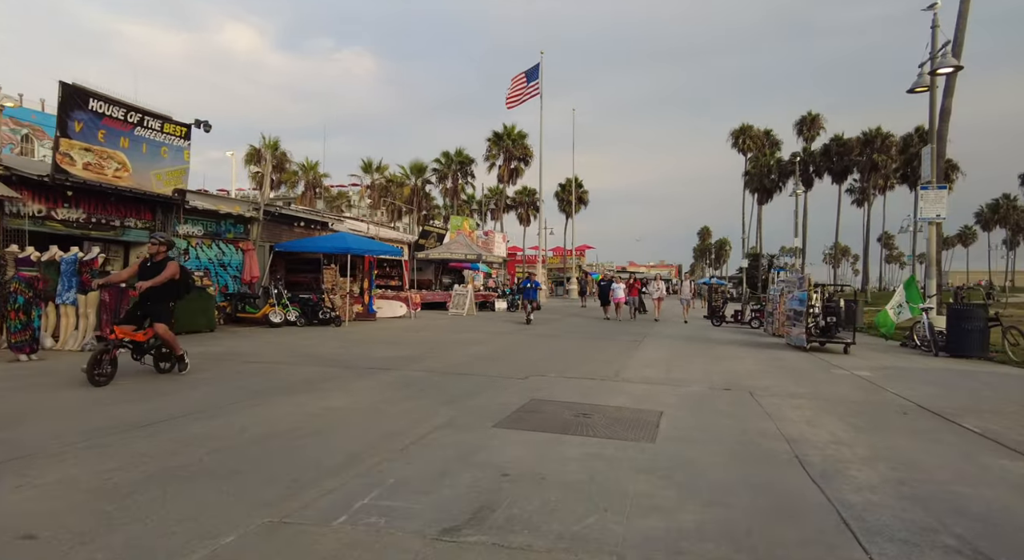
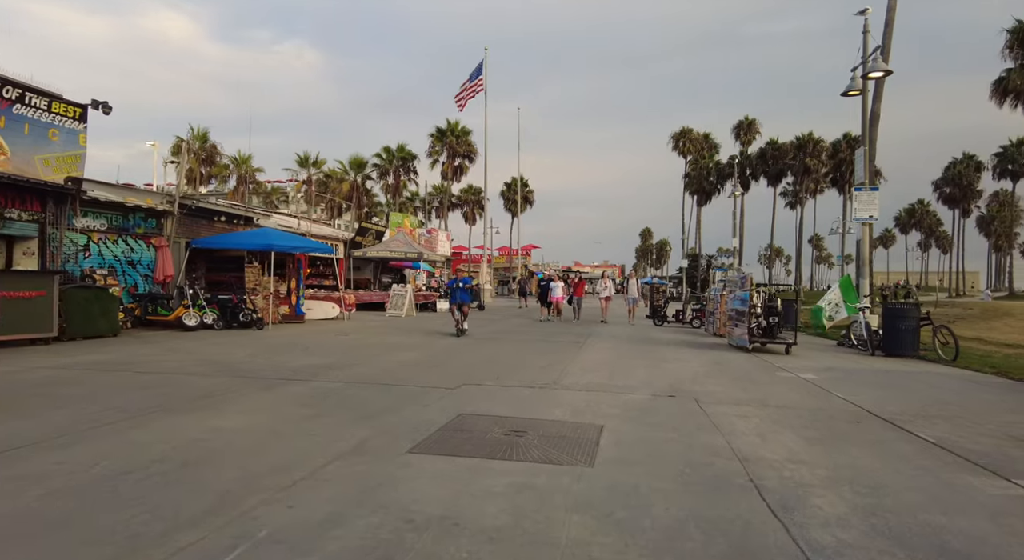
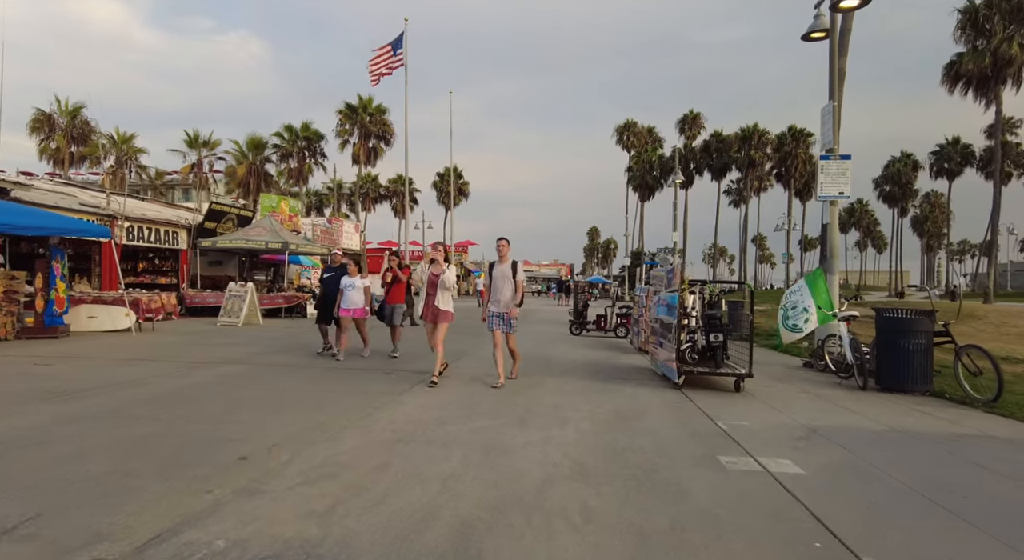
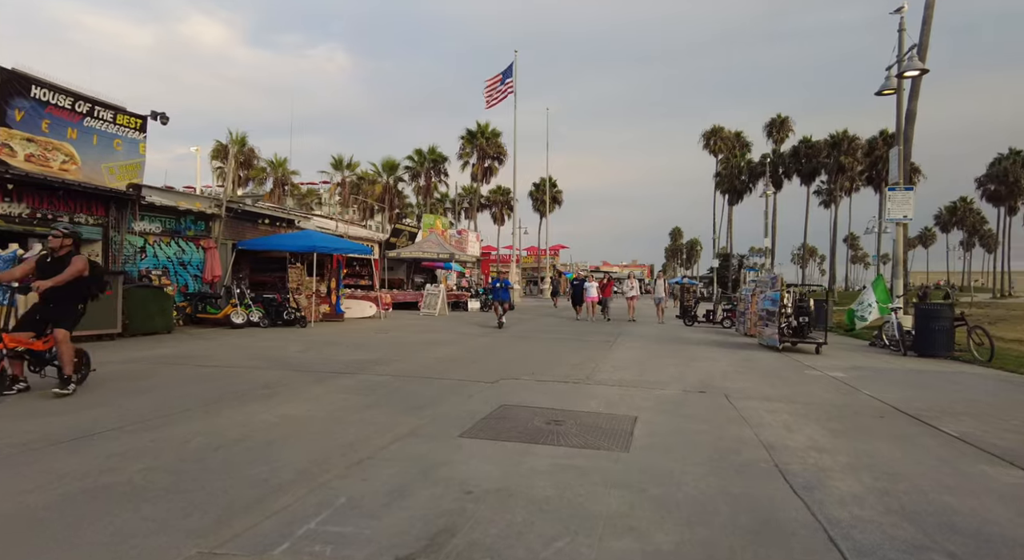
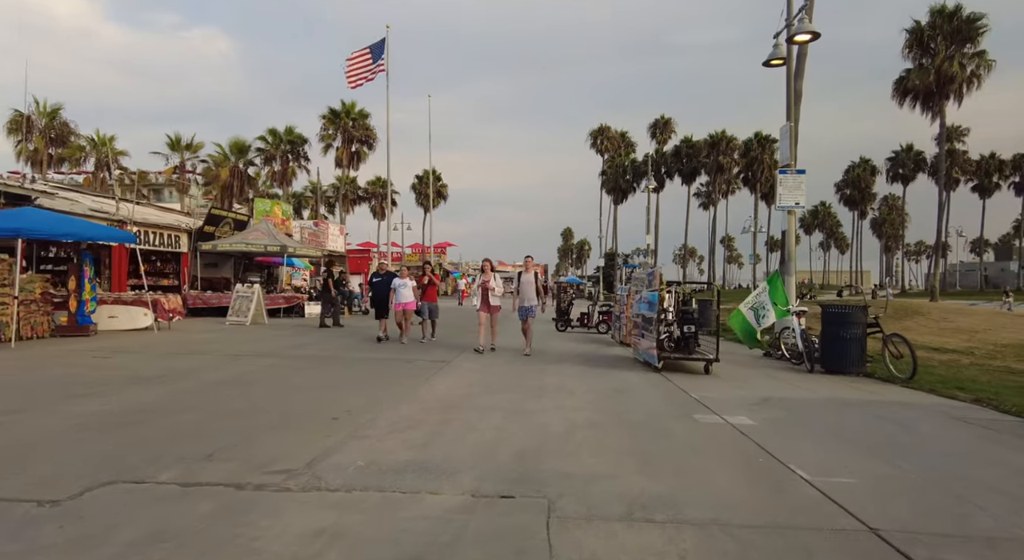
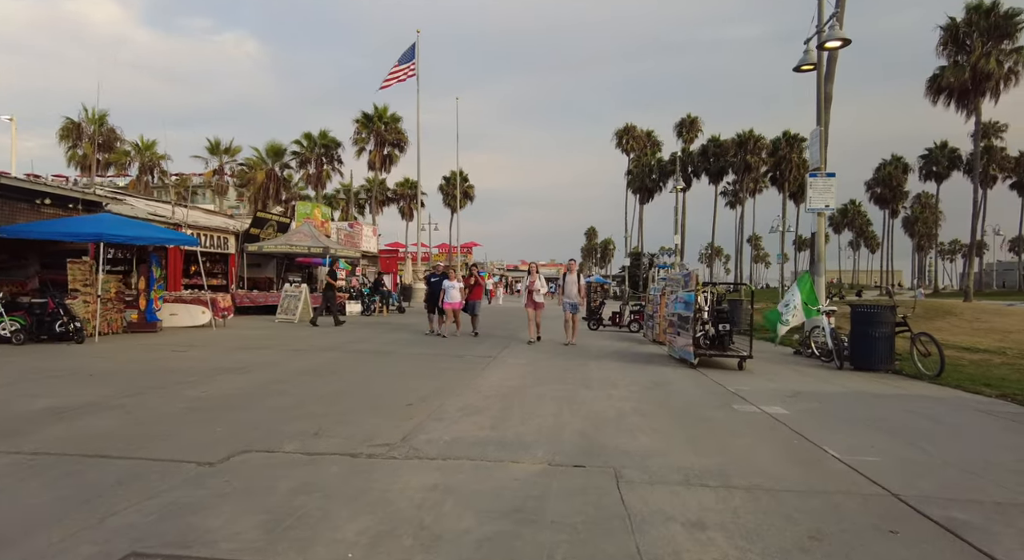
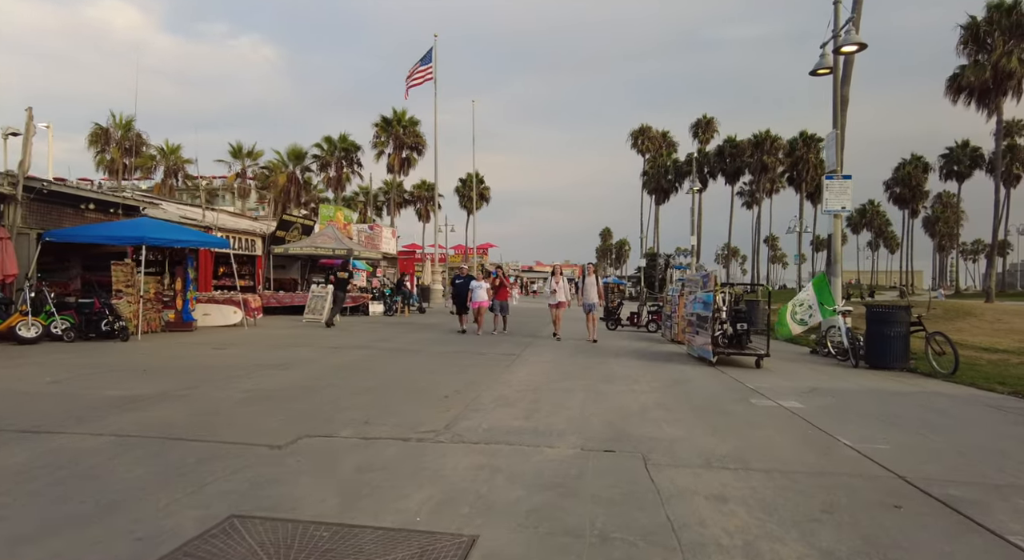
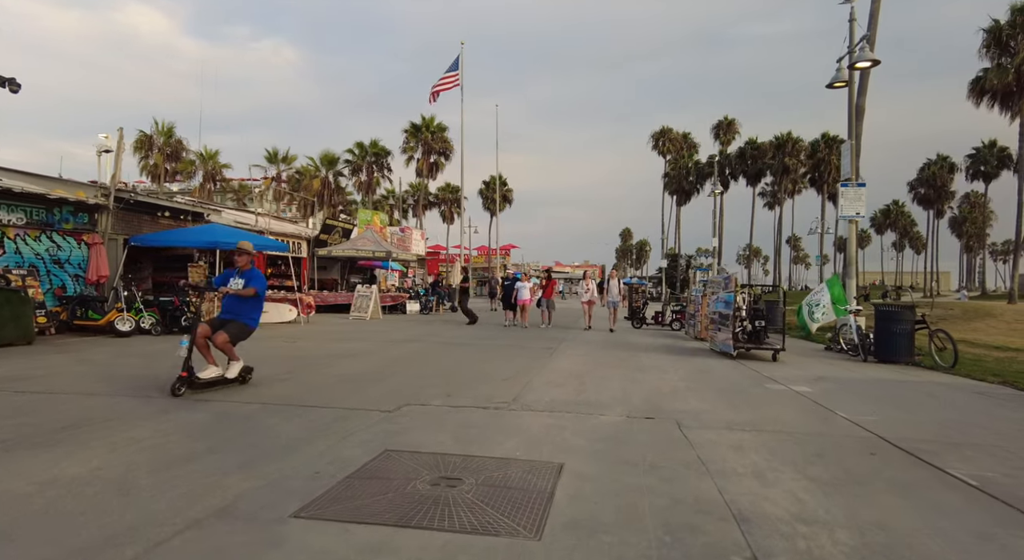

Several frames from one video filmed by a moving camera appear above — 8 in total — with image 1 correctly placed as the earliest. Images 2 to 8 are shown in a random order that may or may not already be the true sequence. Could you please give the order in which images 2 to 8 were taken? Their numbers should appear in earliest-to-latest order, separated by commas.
4, 2, 8, 7, 6, 5, 3
